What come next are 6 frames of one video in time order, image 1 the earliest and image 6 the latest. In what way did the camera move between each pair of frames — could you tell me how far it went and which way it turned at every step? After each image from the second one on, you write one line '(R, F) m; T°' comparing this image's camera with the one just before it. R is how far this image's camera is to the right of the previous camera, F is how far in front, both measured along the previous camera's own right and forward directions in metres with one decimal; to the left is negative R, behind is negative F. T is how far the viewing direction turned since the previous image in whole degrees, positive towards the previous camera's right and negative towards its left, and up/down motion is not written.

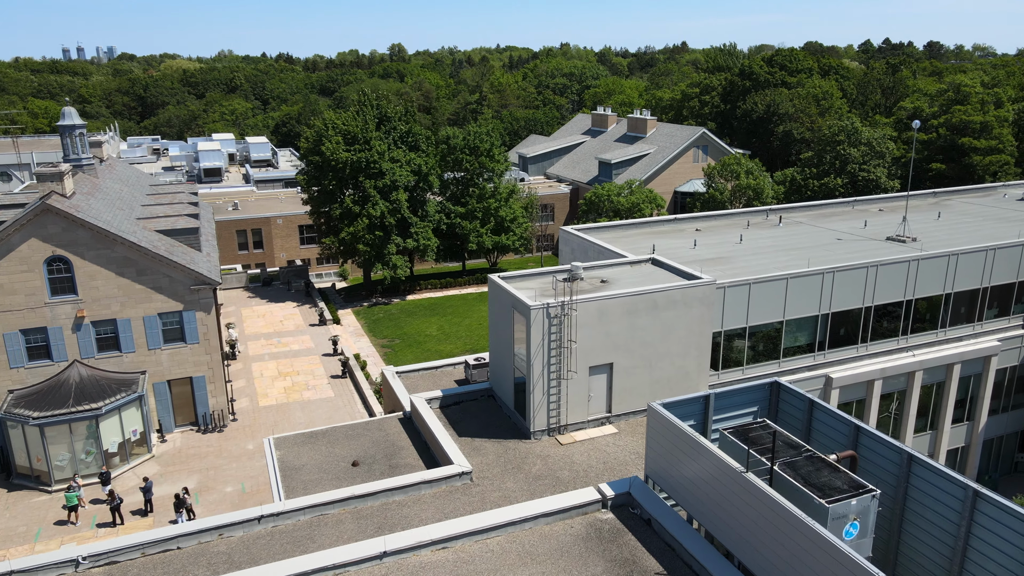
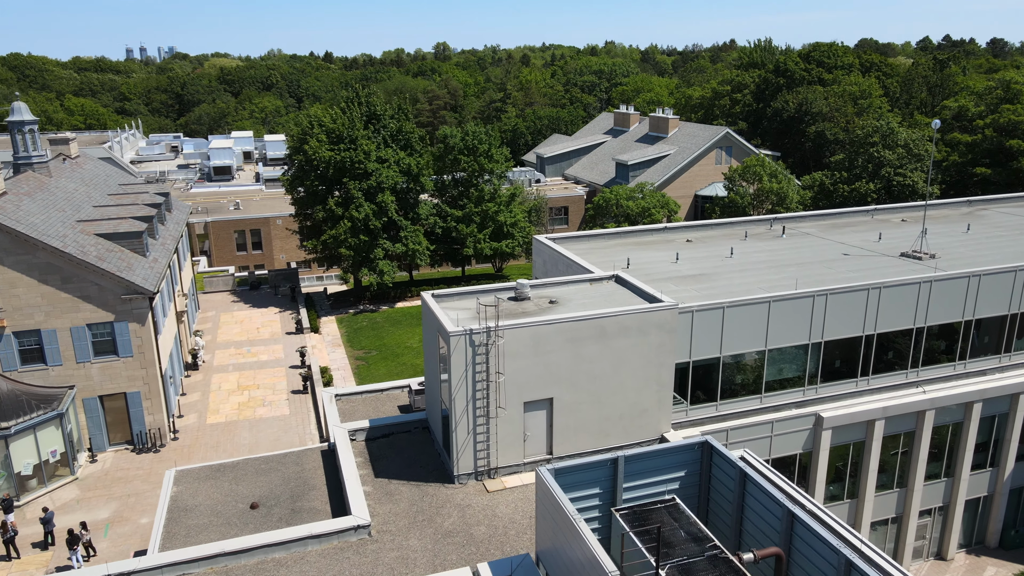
(+3.0, +2.9) m; -4°
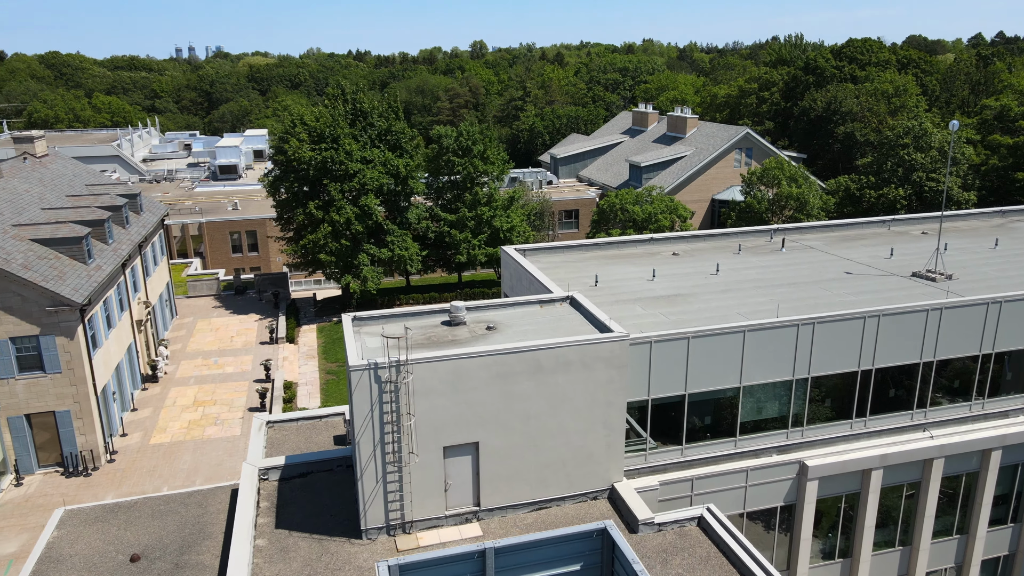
(+2.5, +2.7) m; -3°
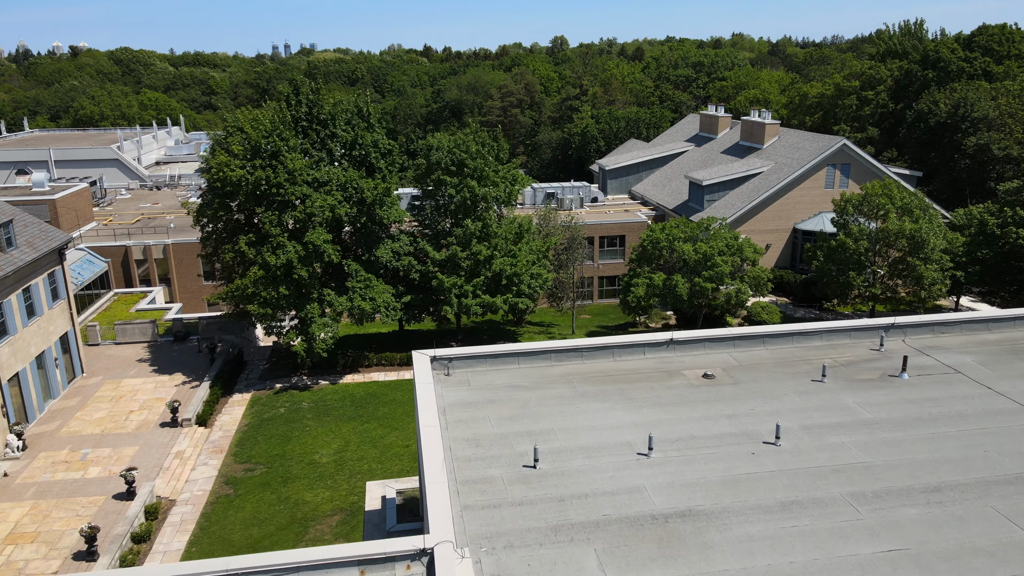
(+3.3, +10.8) m; -6°
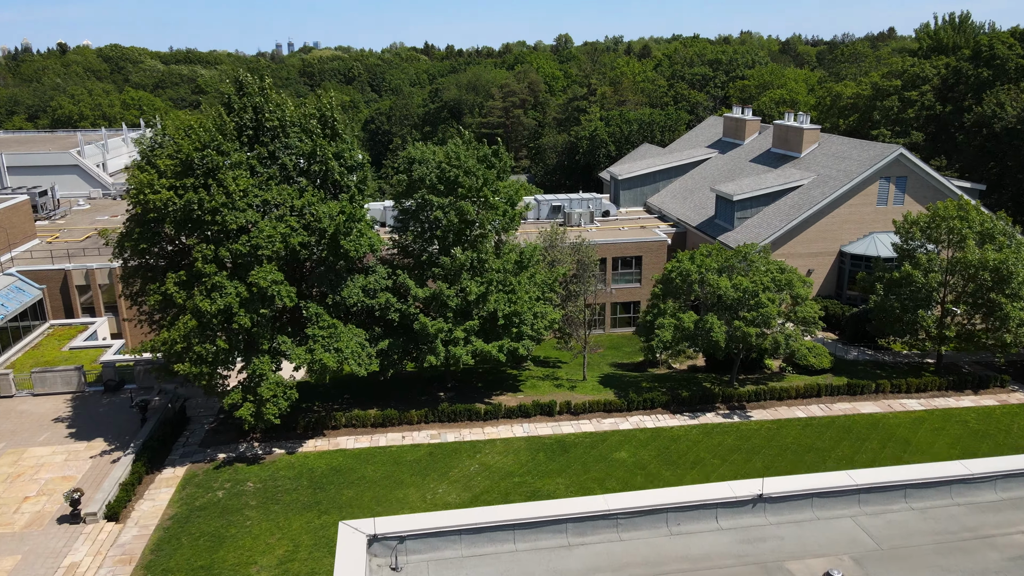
(+0.1, +6.2) m; 0°
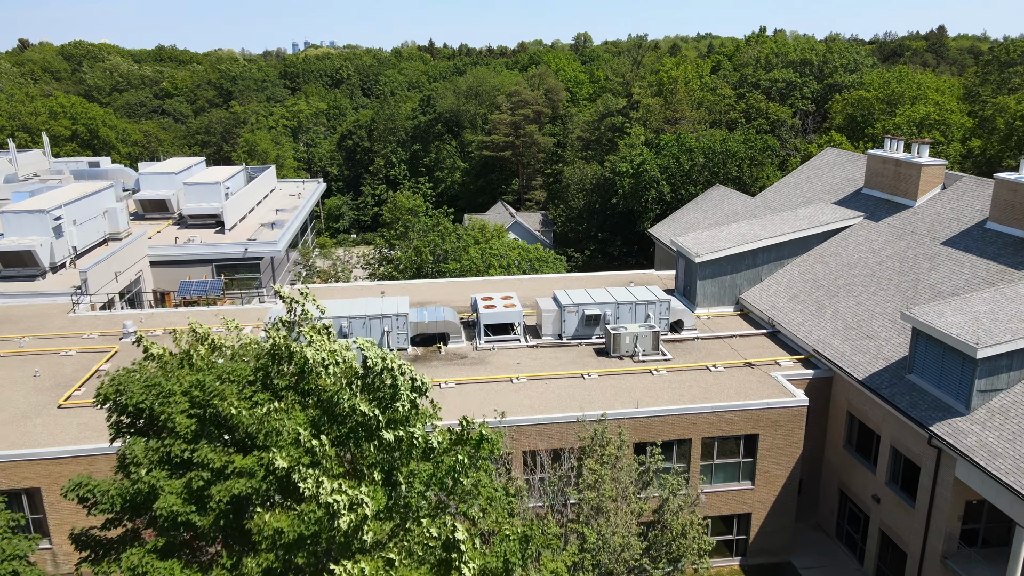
(+0.5, +21.0) m; -1°
